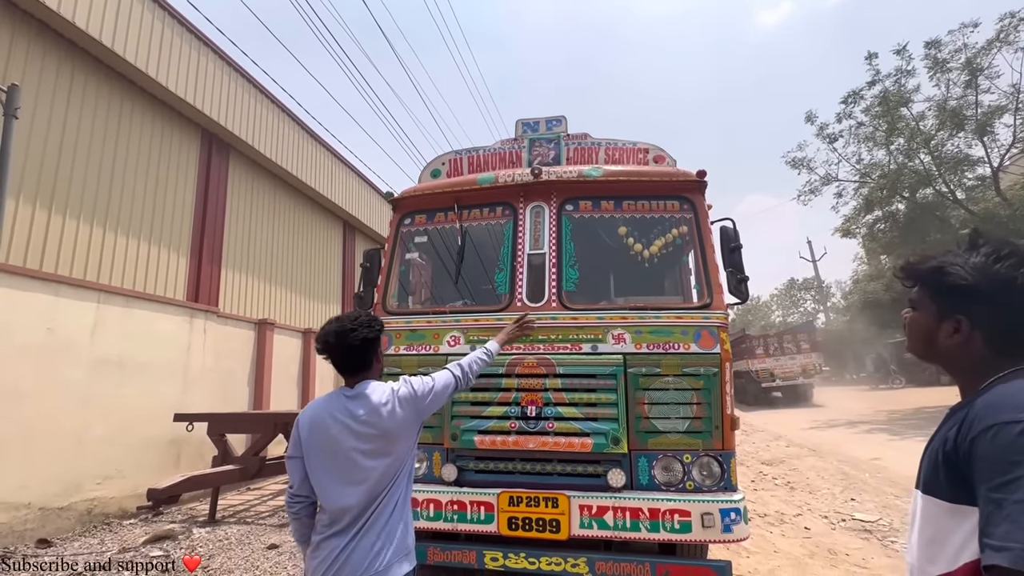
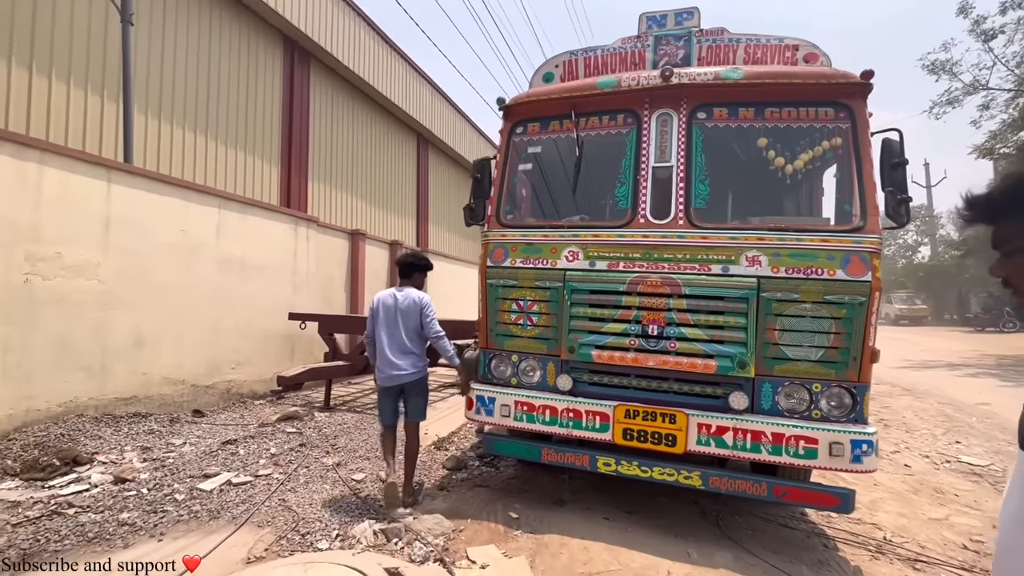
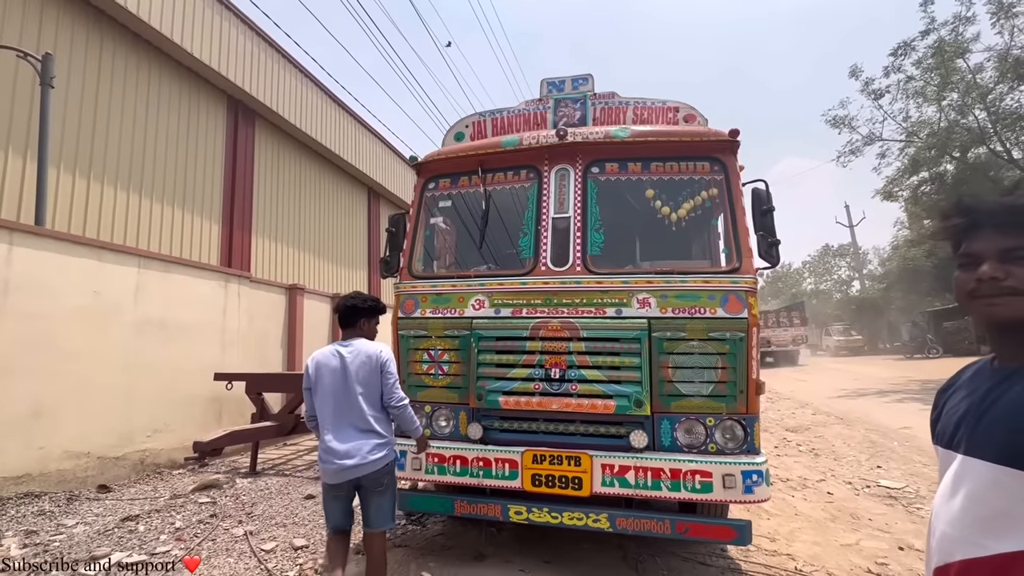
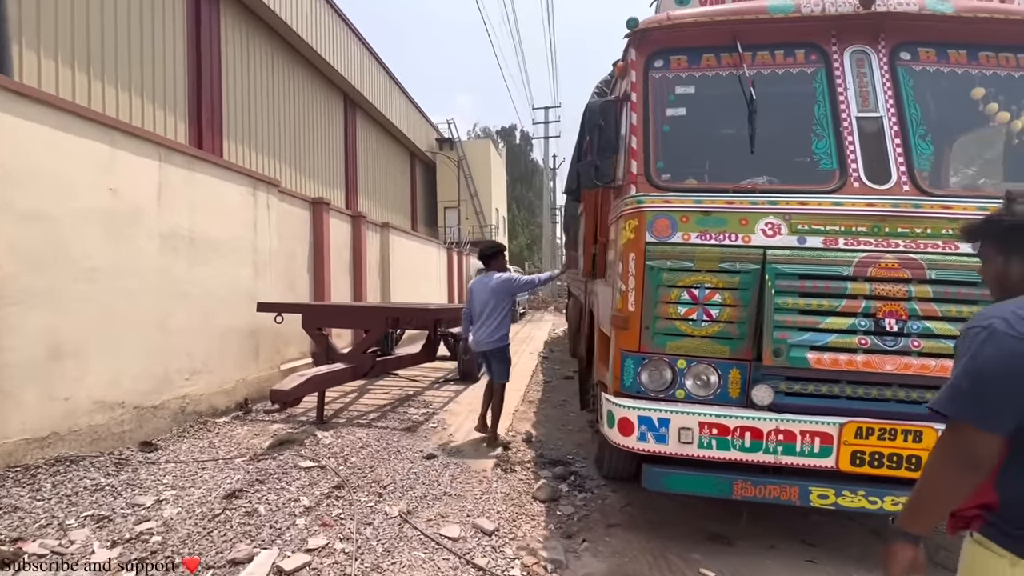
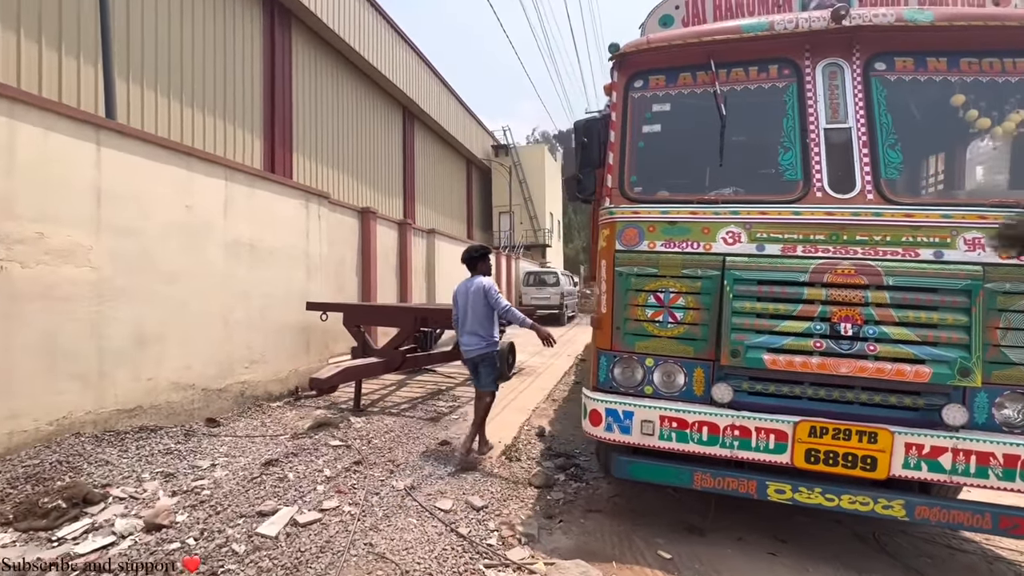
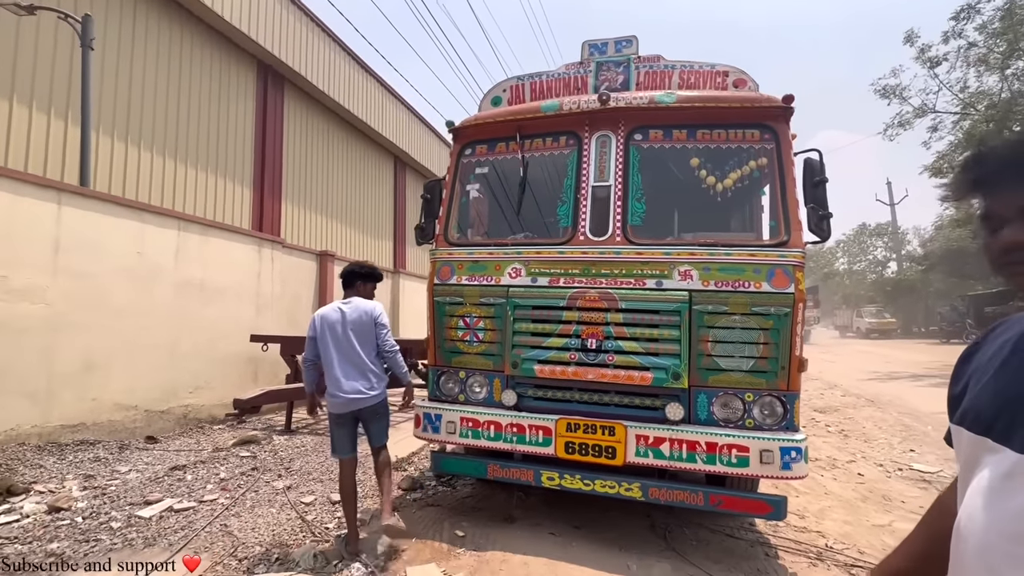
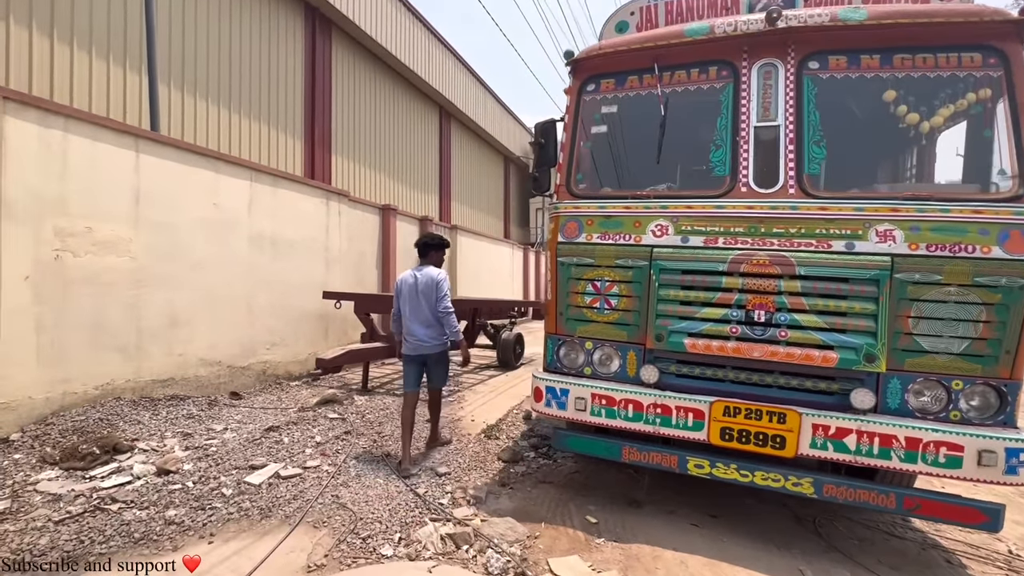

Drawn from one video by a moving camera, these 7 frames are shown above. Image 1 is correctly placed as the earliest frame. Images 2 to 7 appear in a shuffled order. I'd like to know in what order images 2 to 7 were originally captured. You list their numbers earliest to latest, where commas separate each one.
3, 6, 2, 7, 5, 4
